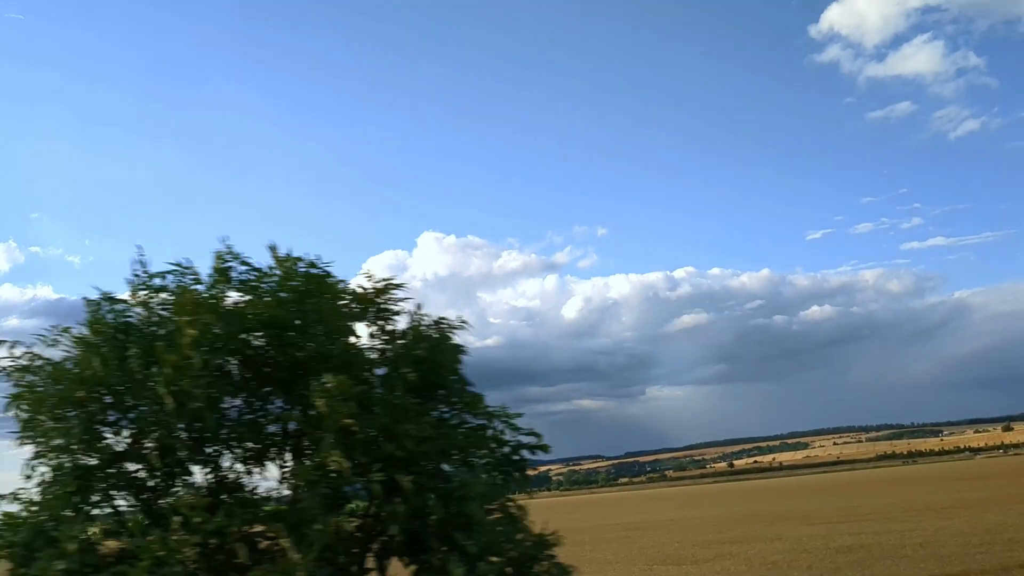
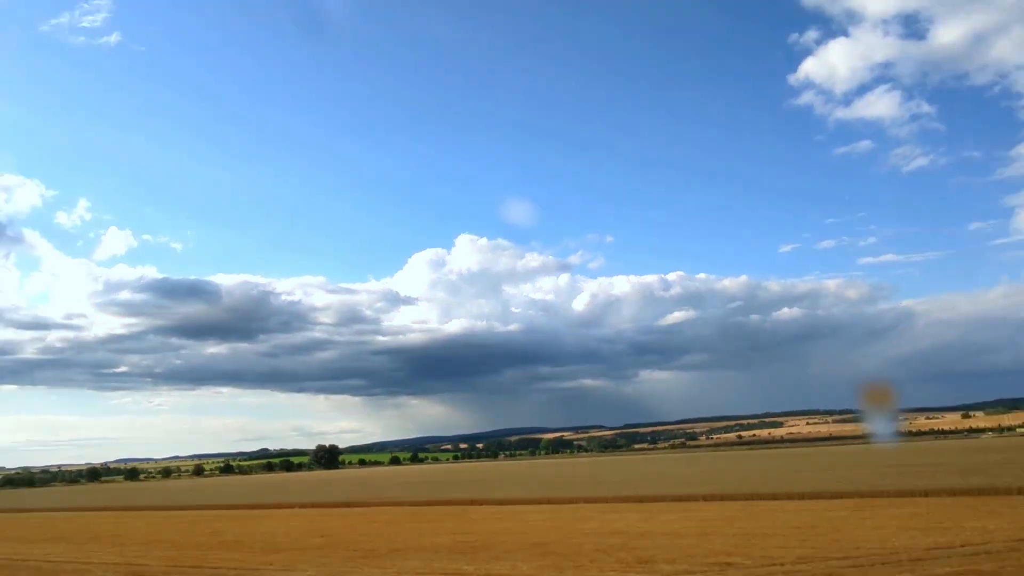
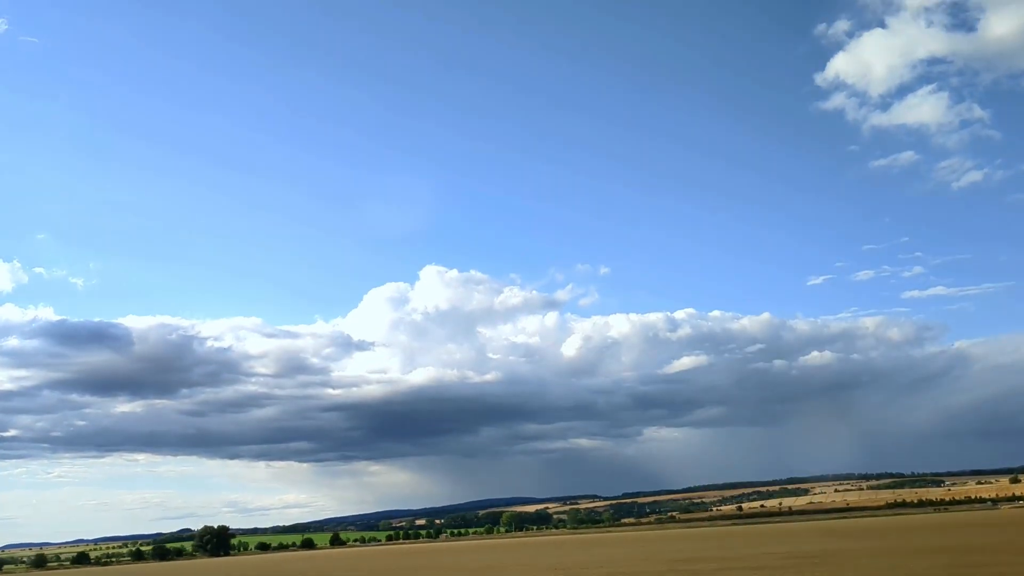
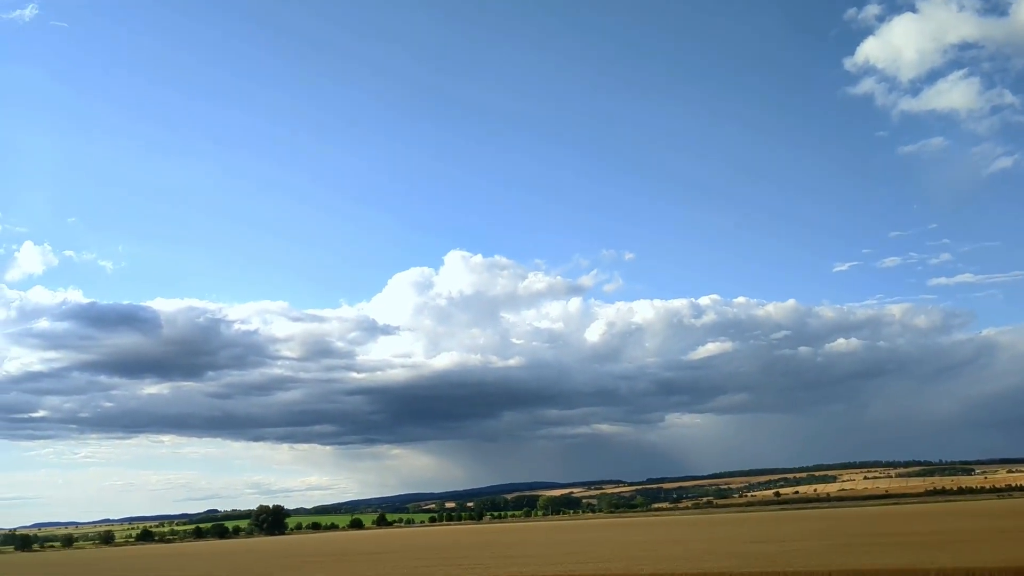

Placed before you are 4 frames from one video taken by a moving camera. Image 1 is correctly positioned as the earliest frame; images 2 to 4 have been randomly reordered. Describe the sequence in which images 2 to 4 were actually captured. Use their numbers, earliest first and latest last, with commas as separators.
3, 4, 2
